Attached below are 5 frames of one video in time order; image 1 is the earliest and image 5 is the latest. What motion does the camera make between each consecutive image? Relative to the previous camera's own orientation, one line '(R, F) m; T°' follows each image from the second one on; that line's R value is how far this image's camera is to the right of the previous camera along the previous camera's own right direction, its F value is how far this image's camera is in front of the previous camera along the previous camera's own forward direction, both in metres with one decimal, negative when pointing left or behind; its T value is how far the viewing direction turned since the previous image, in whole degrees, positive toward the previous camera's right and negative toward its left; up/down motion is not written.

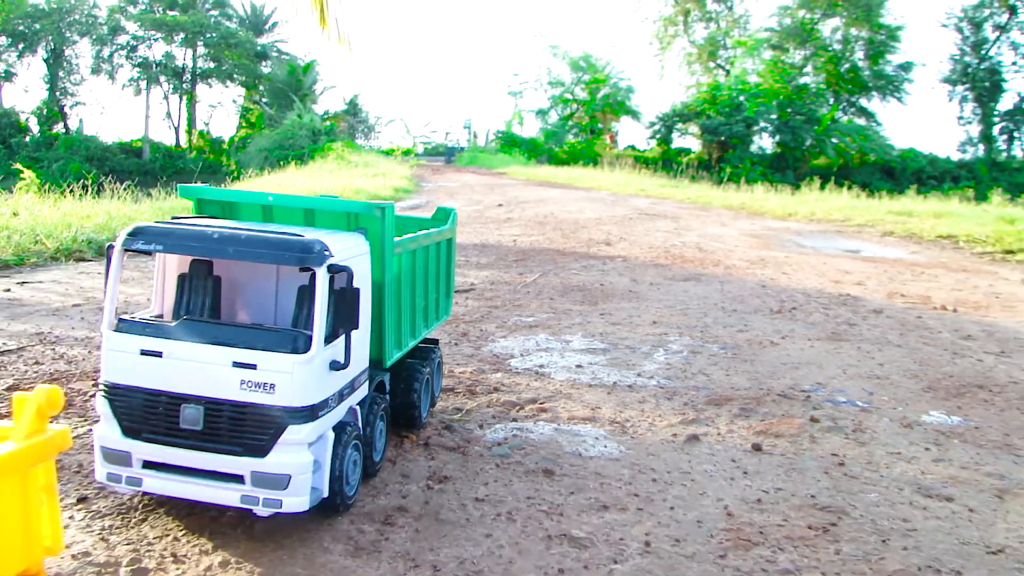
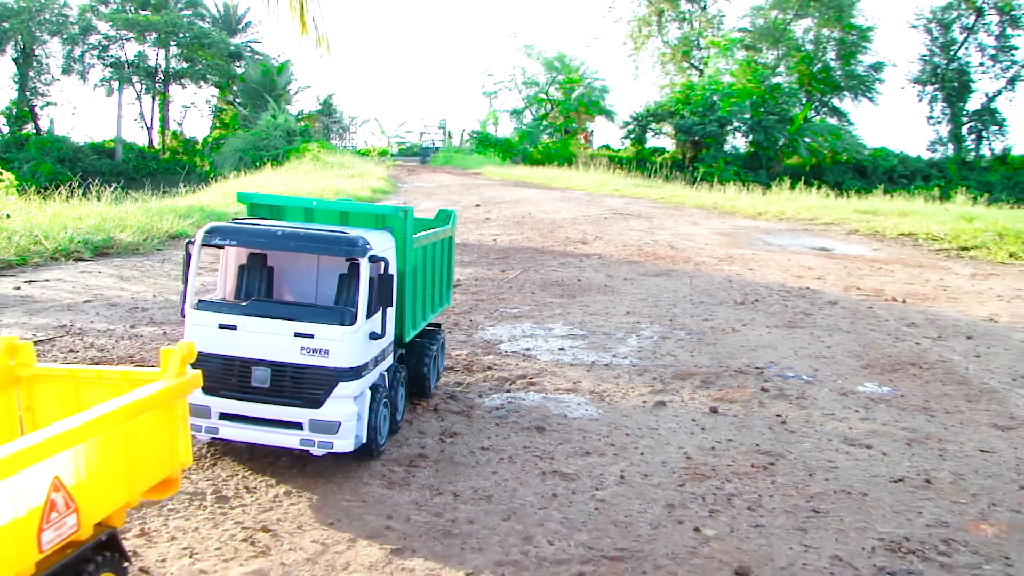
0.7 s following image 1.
(-0.1, -0.9) m; +1°
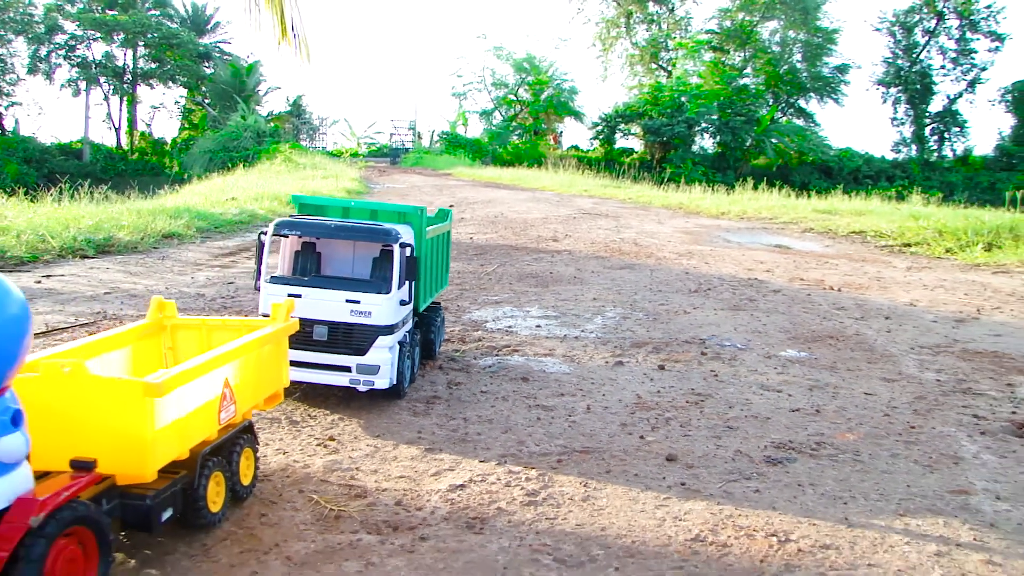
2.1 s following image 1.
(-0.1, -1.4) m; +2°
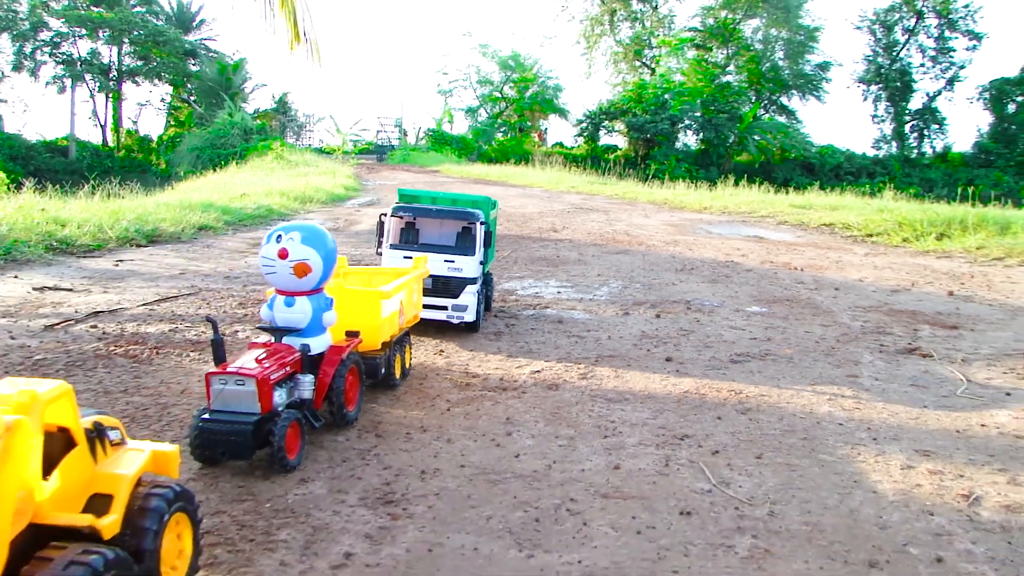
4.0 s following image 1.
(-0.5, -2.5) m; +1°
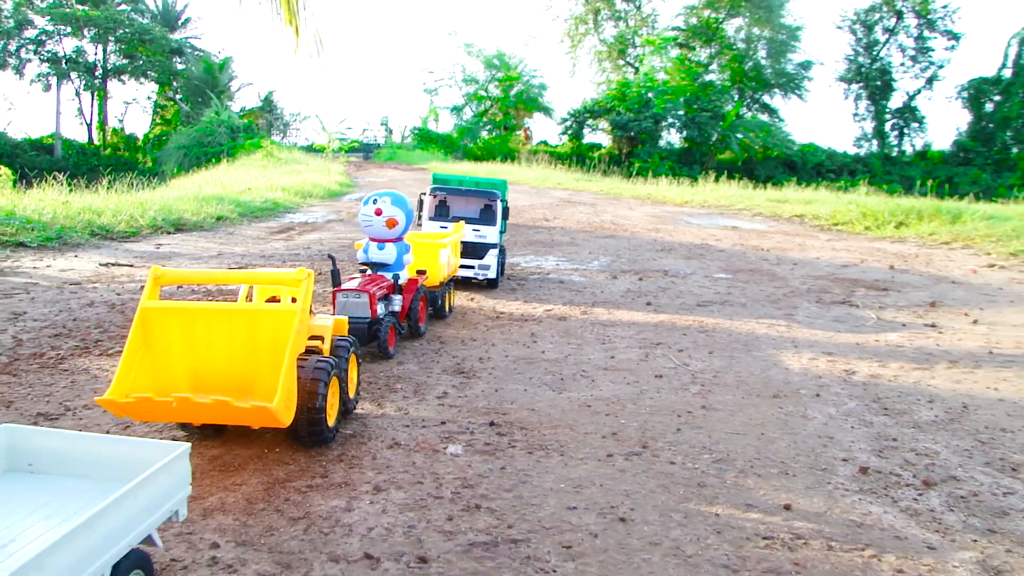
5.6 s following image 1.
(-0.3, -2.1) m; +1°
